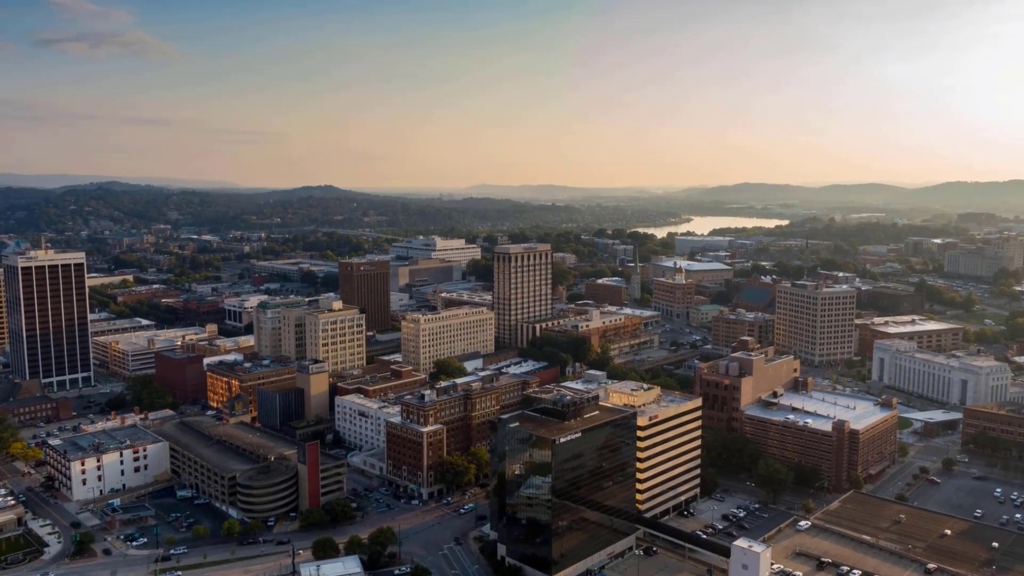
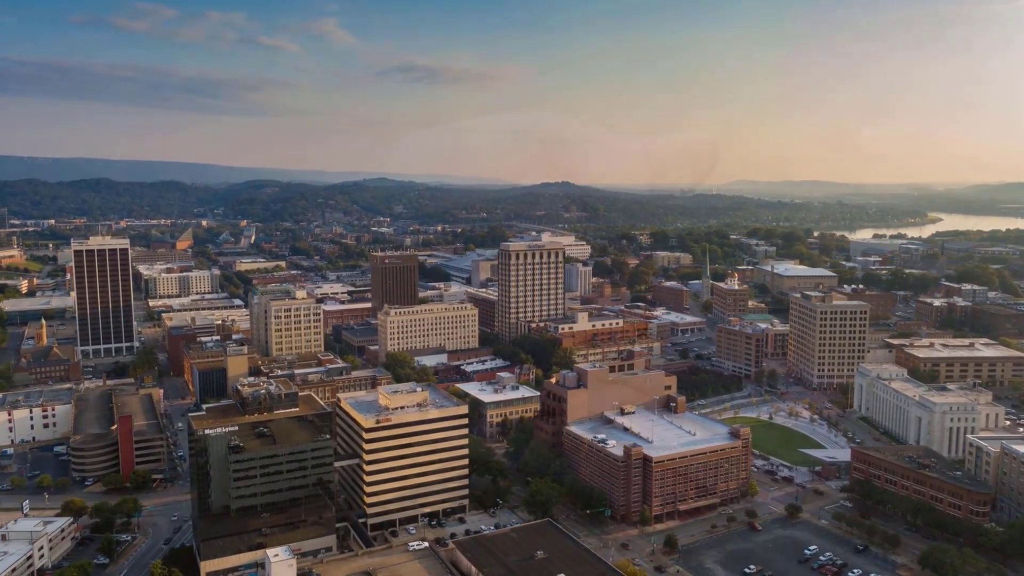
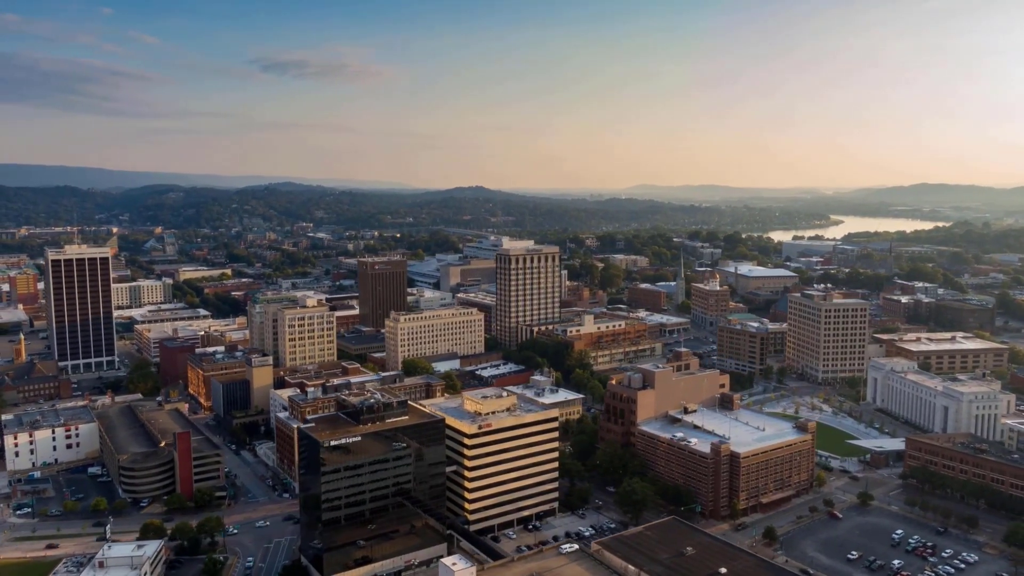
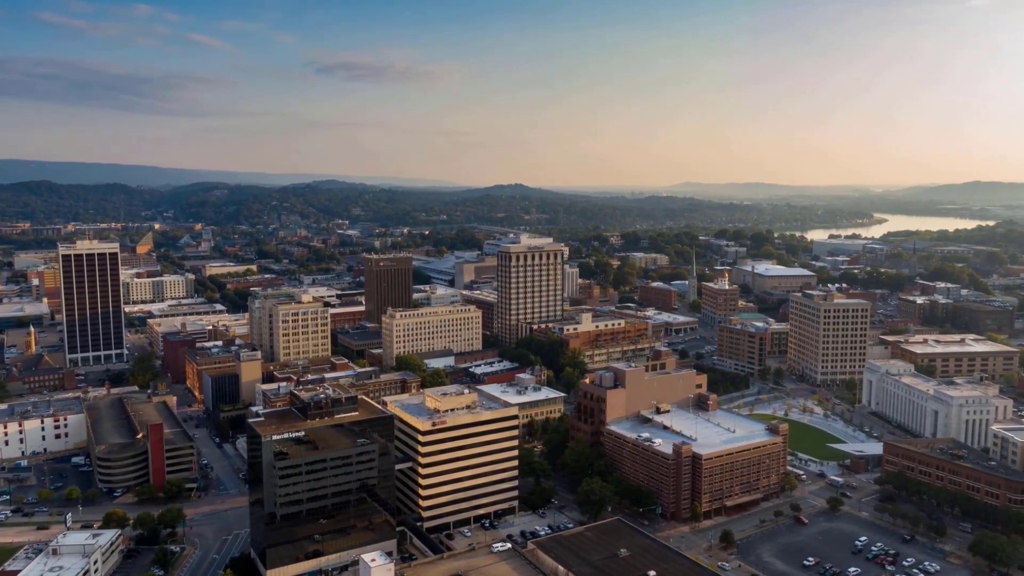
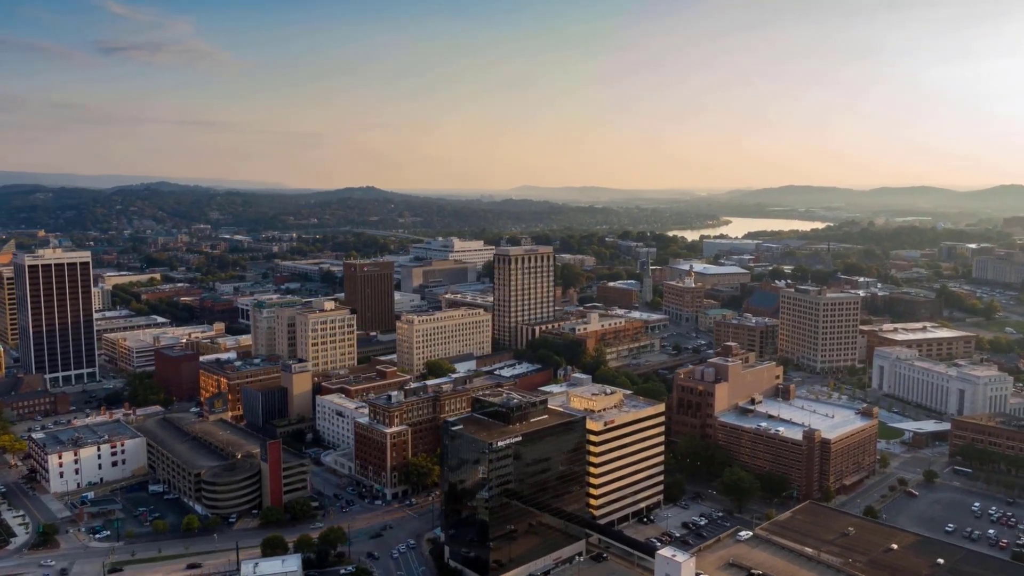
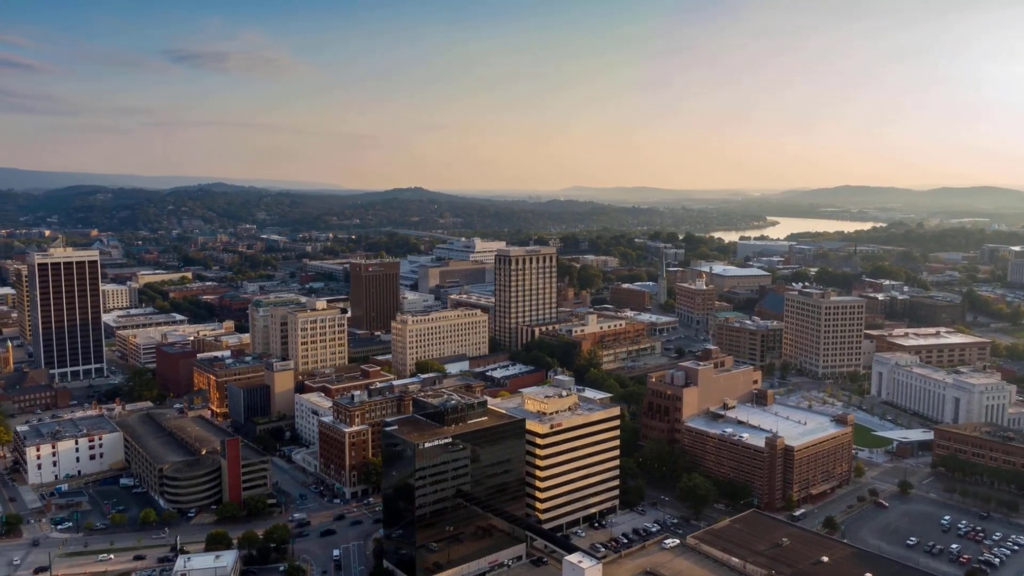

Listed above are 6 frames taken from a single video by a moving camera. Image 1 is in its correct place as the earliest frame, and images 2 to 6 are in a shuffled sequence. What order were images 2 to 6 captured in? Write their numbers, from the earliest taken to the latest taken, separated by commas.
5, 6, 3, 4, 2
